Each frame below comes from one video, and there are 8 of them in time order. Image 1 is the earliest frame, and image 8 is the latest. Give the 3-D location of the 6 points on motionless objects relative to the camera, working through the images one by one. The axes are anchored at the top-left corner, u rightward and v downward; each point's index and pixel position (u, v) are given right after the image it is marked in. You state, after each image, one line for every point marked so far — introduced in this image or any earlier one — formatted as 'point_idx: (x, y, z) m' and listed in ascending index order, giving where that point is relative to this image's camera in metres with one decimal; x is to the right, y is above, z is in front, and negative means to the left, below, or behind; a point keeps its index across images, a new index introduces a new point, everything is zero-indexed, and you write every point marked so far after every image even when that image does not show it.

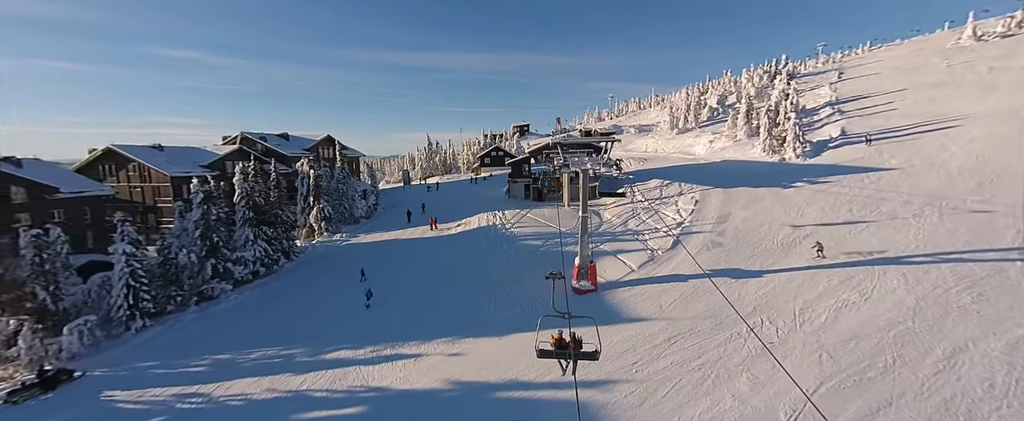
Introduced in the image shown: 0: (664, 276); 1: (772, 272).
0: (+7.8, -3.4, +18.9) m
1: (+12.4, -3.0, +17.3) m
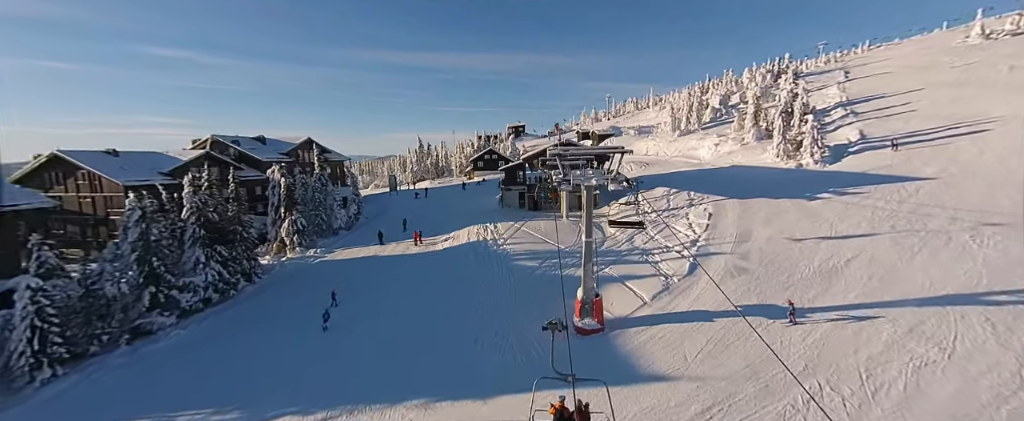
0: (+7.4, -4.4, +15.8) m
1: (+11.9, -4.0, +14.2) m
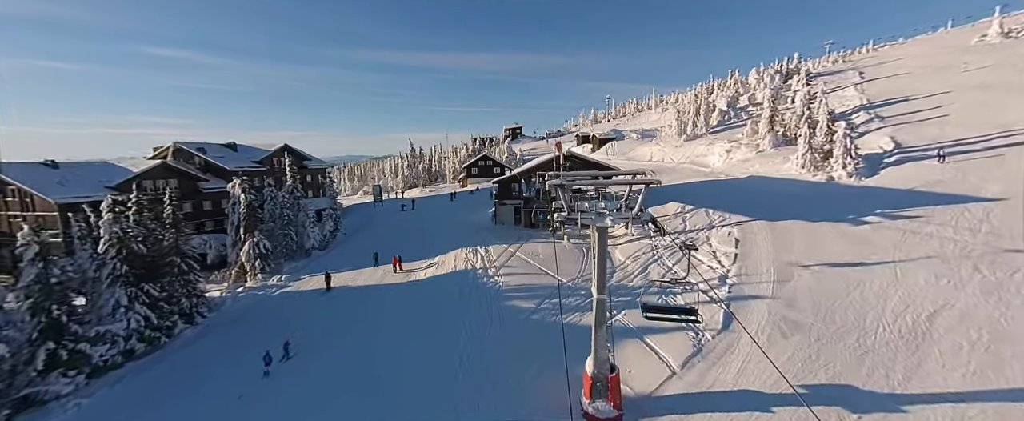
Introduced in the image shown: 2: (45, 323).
0: (+7.0, -5.9, +11.9) m
1: (+11.5, -5.5, +10.4) m
2: (-20.2, -4.9, +15.6) m
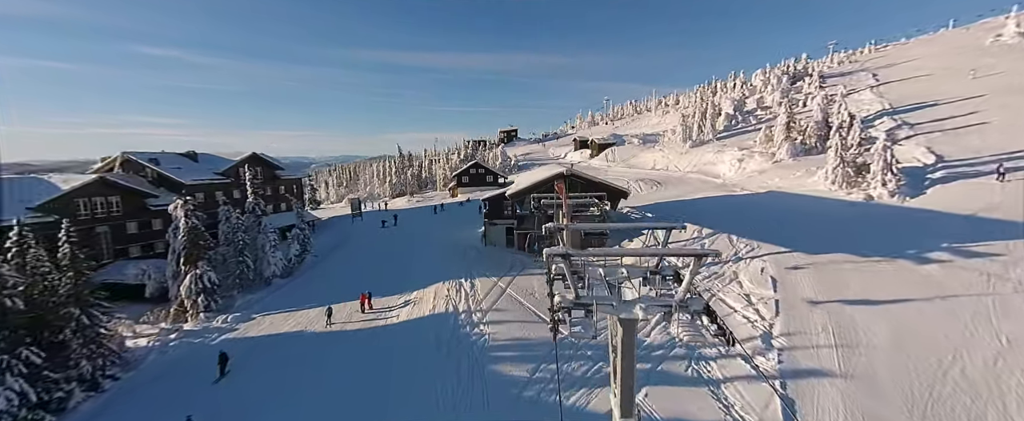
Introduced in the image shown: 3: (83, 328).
0: (+6.5, -7.6, +7.9) m
1: (+11.1, -7.2, +6.4) m
2: (-20.7, -6.6, +11.3) m
3: (-19.8, -5.4, +17.3) m
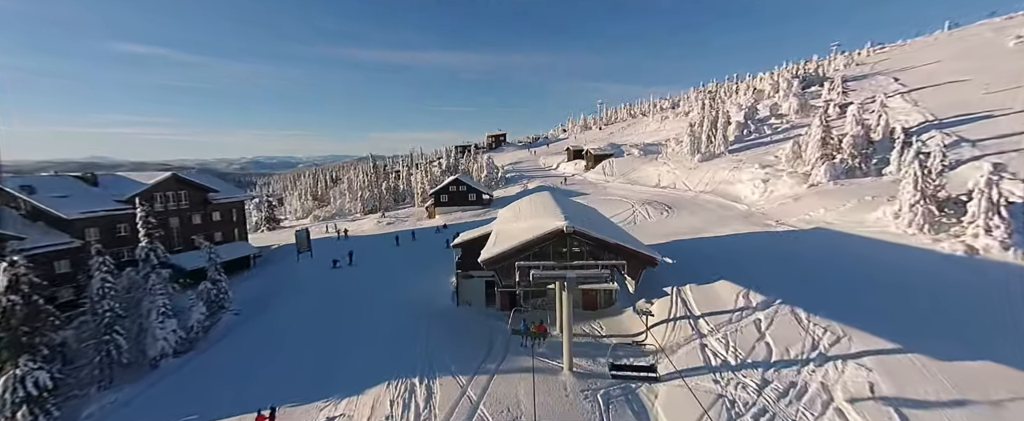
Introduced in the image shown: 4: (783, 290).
0: (+5.9, -10.6, +0.8) m
1: (+10.5, -10.1, -0.6) m
2: (-21.5, -9.6, +3.5) m
3: (-20.7, -8.4, +9.6) m
4: (+14.3, -3.9, +19.3) m
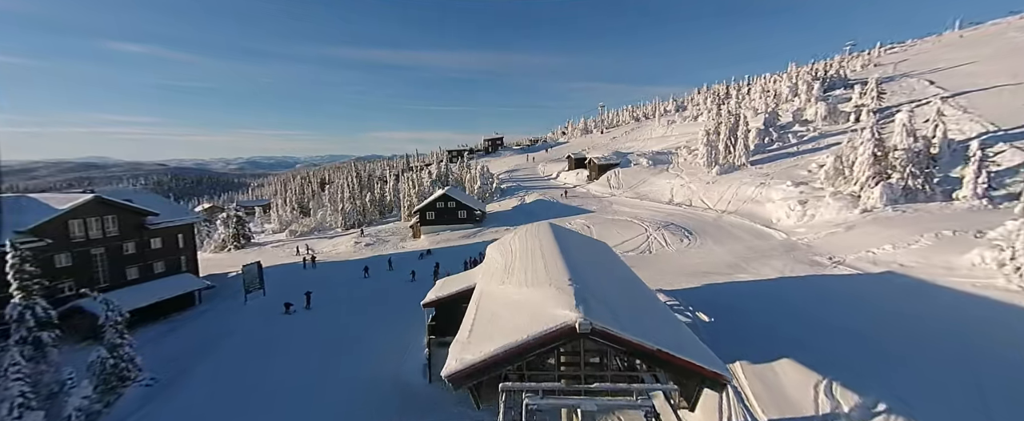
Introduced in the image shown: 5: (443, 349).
0: (+5.5, -12.8, -4.7) m
1: (+10.1, -12.3, -6.0) m
2: (-21.9, -11.8, -2.1) m
3: (-21.2, -10.6, +4.0) m
4: (+13.8, -6.1, +13.8) m
5: (-3.3, -6.5, +17.3) m
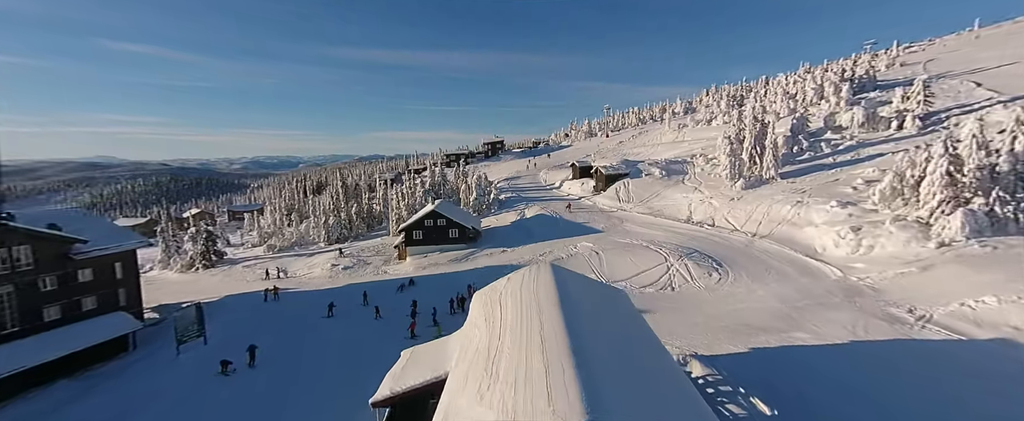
0: (+4.9, -14.7, -9.8) m
1: (+9.4, -14.3, -11.1) m
2: (-22.5, -13.7, -7.0) m
3: (-21.7, -12.5, -0.9) m
4: (+13.3, -8.1, +8.7) m
5: (-3.7, -8.5, +12.3) m
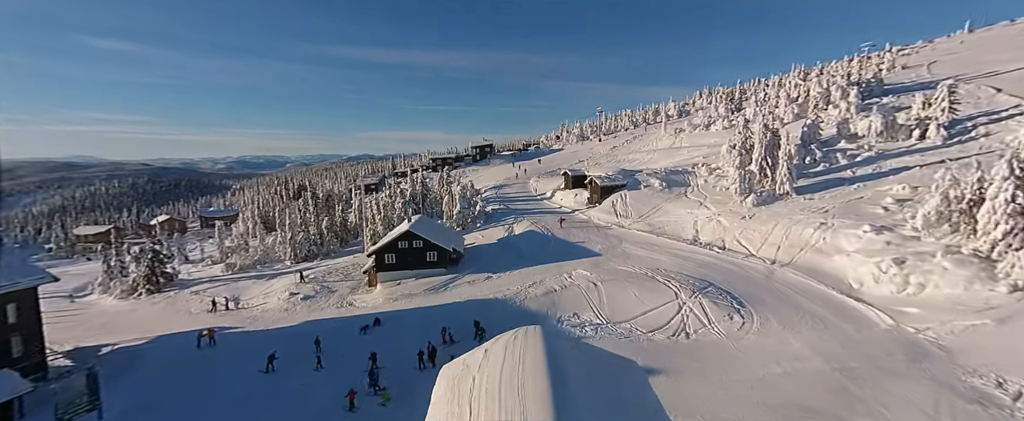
0: (+4.7, -16.6, -14.1) m
1: (+9.4, -16.1, -15.4) m
2: (-22.7, -15.6, -12.1) m
3: (-22.0, -14.4, -6.0) m
4: (+12.7, -10.0, +4.5) m
5: (-4.4, -10.3, +7.7) m
